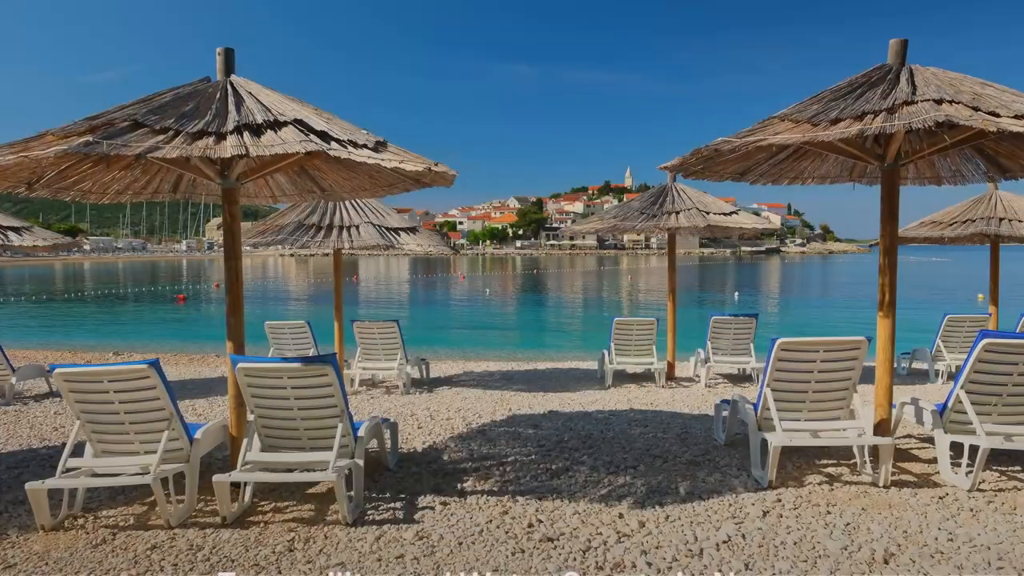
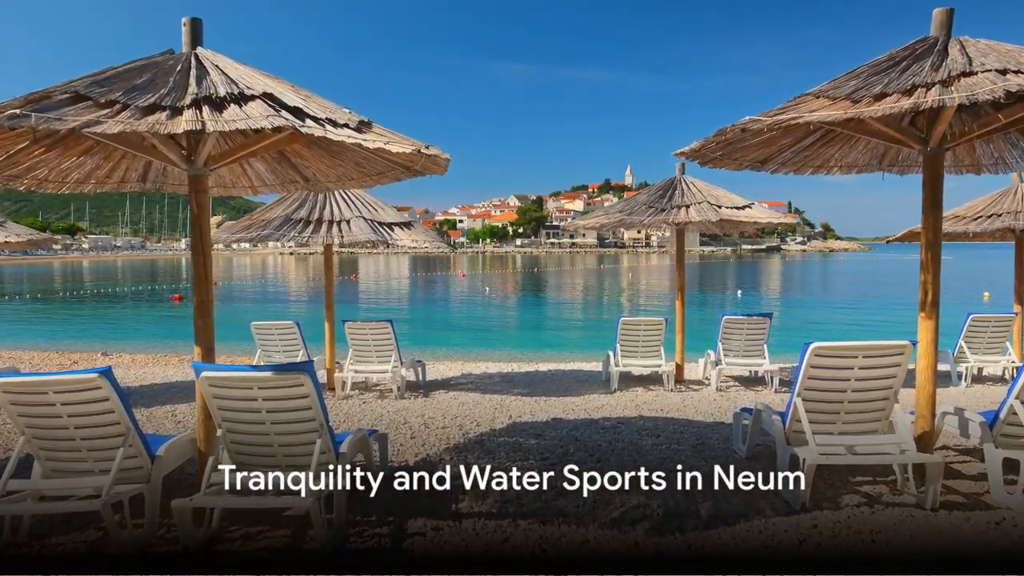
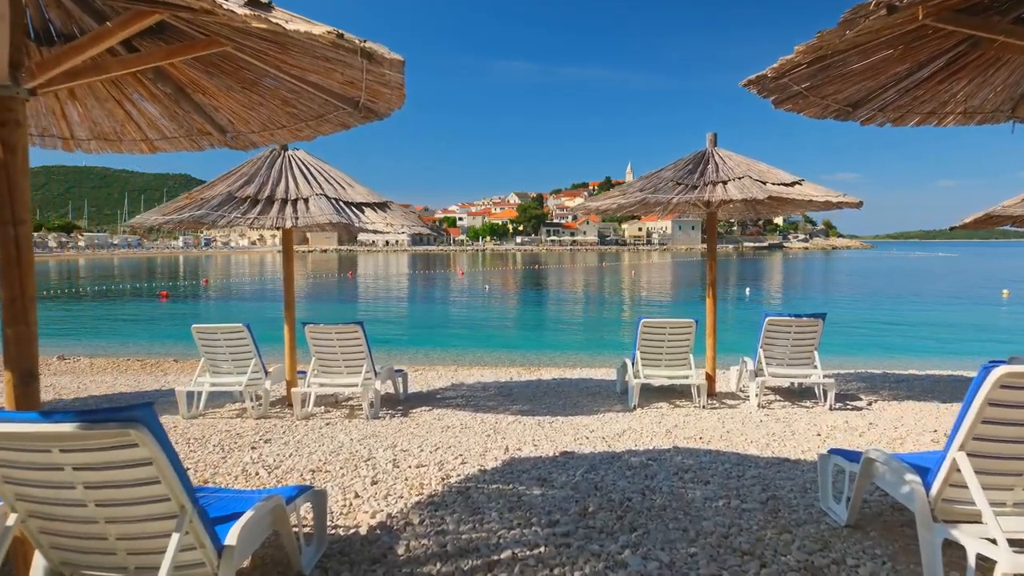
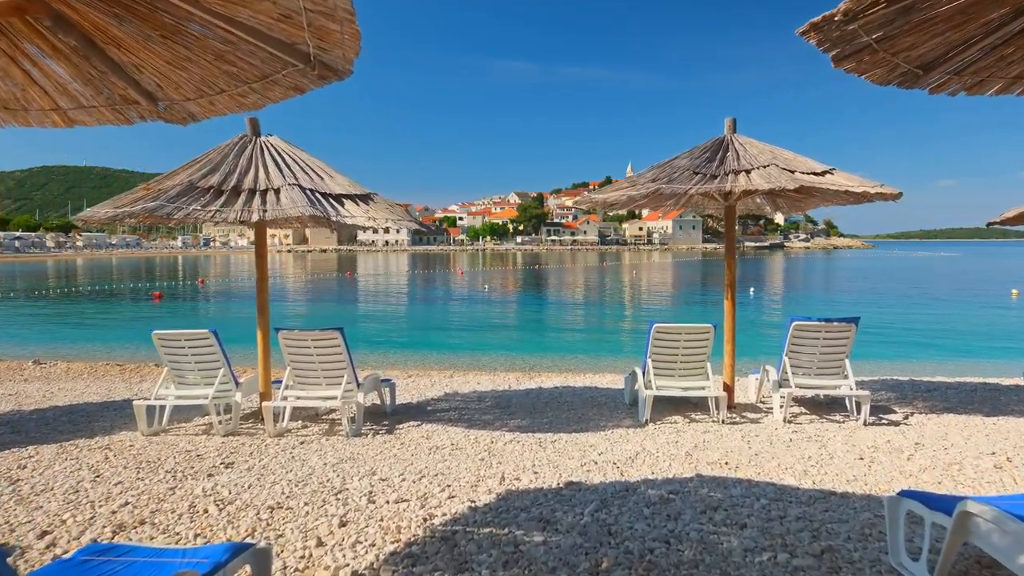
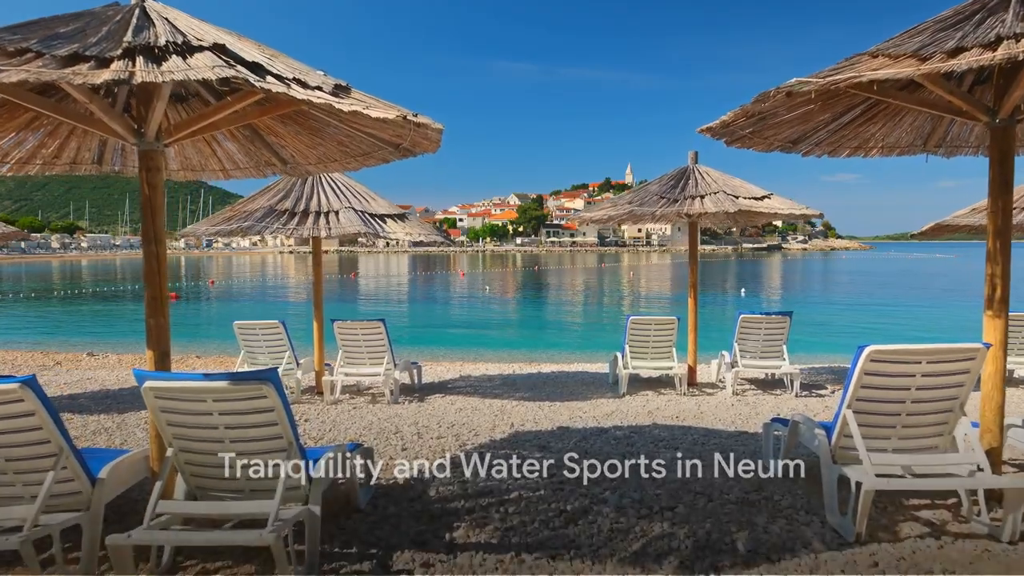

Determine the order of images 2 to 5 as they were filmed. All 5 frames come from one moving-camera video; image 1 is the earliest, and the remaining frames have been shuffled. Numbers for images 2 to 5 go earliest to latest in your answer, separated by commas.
2, 5, 3, 4
